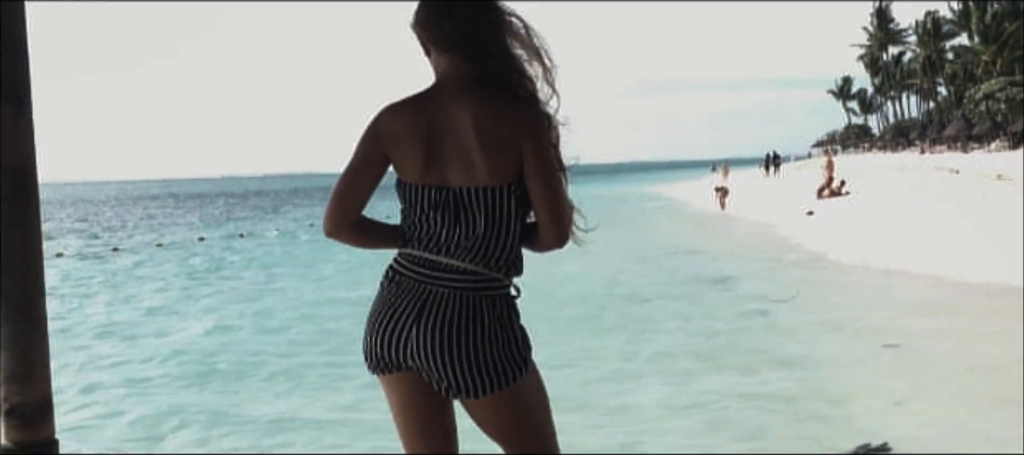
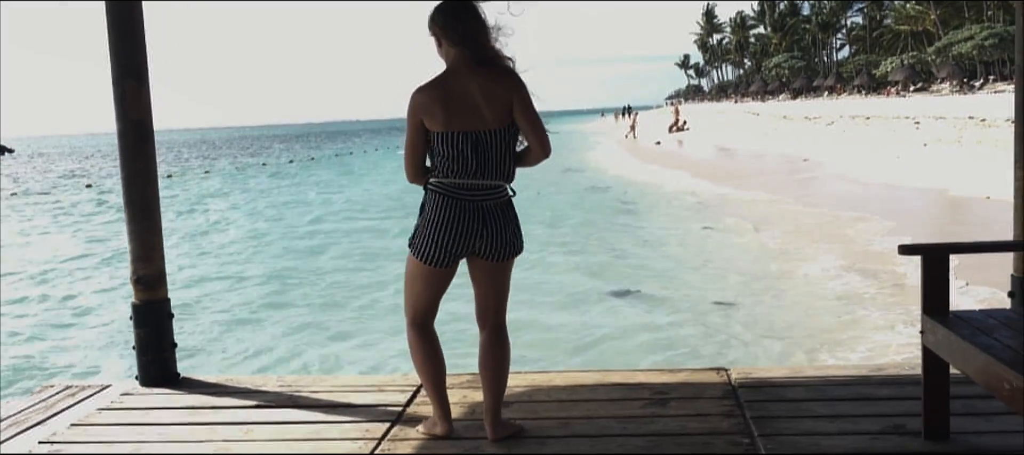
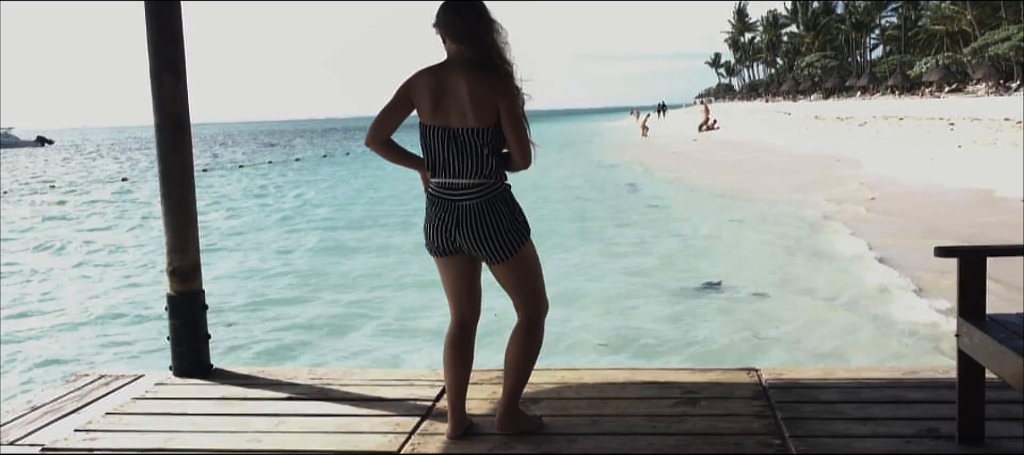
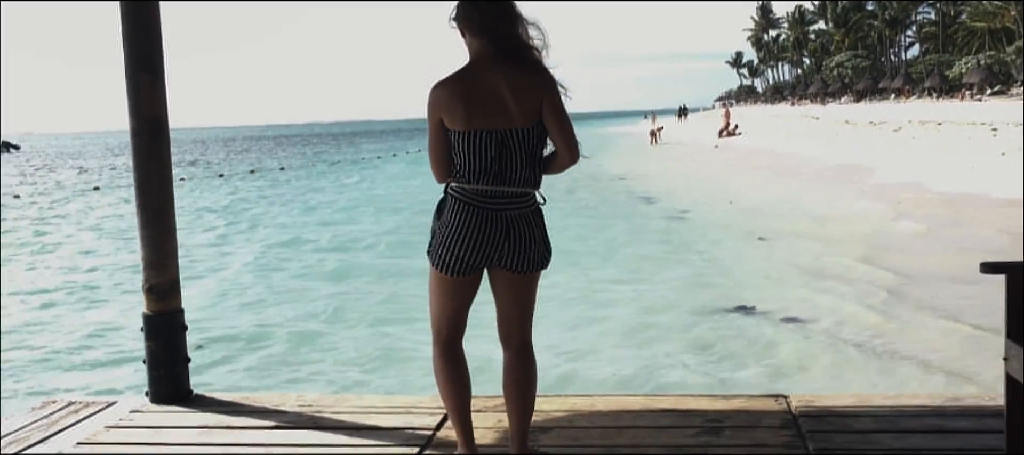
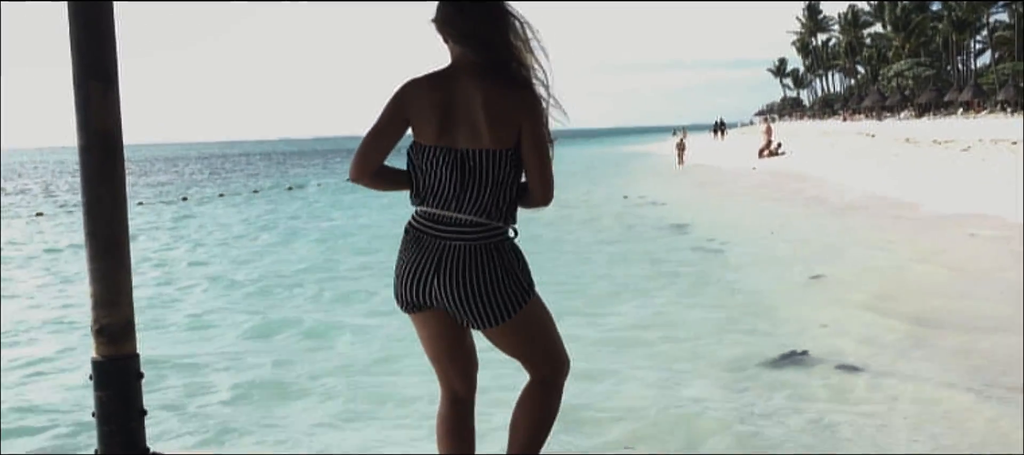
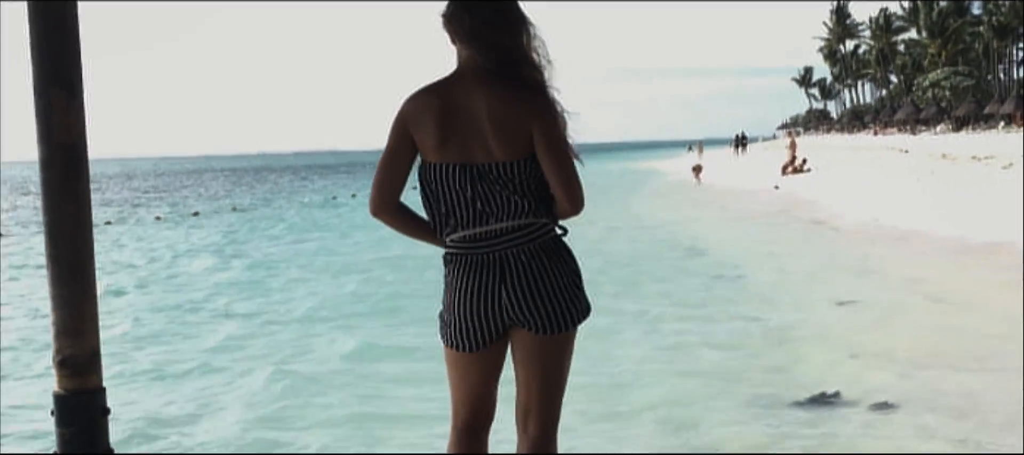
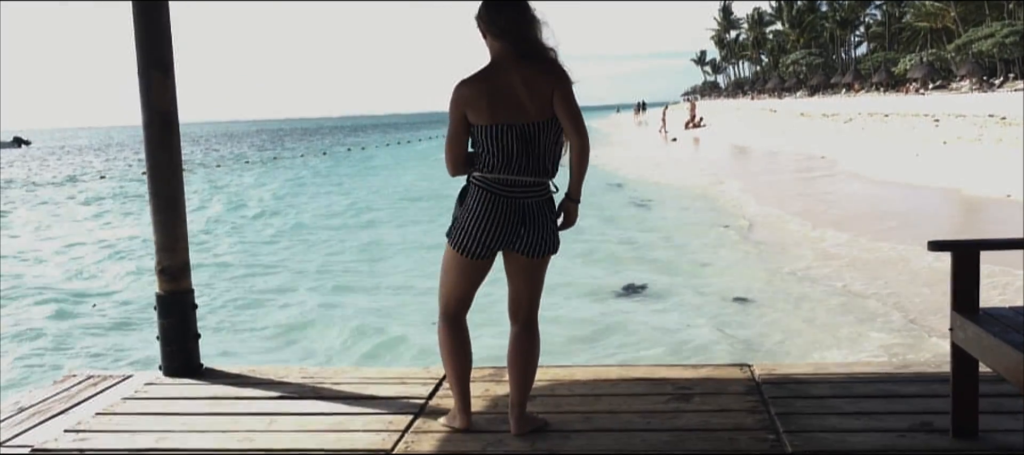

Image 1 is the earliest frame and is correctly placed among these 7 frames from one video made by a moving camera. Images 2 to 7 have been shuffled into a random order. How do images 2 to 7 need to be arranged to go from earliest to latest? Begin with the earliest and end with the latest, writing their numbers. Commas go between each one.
6, 5, 4, 3, 2, 7
